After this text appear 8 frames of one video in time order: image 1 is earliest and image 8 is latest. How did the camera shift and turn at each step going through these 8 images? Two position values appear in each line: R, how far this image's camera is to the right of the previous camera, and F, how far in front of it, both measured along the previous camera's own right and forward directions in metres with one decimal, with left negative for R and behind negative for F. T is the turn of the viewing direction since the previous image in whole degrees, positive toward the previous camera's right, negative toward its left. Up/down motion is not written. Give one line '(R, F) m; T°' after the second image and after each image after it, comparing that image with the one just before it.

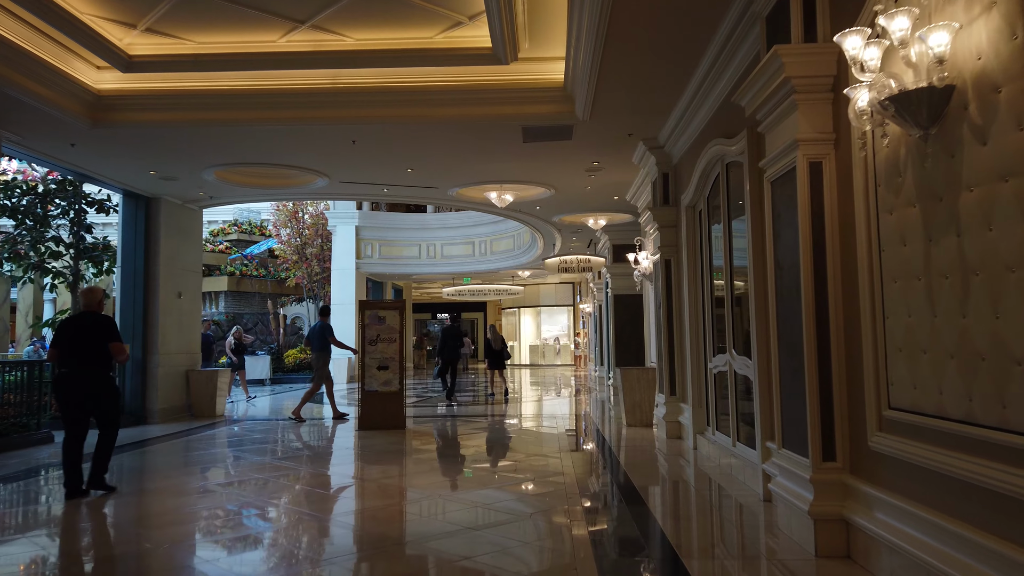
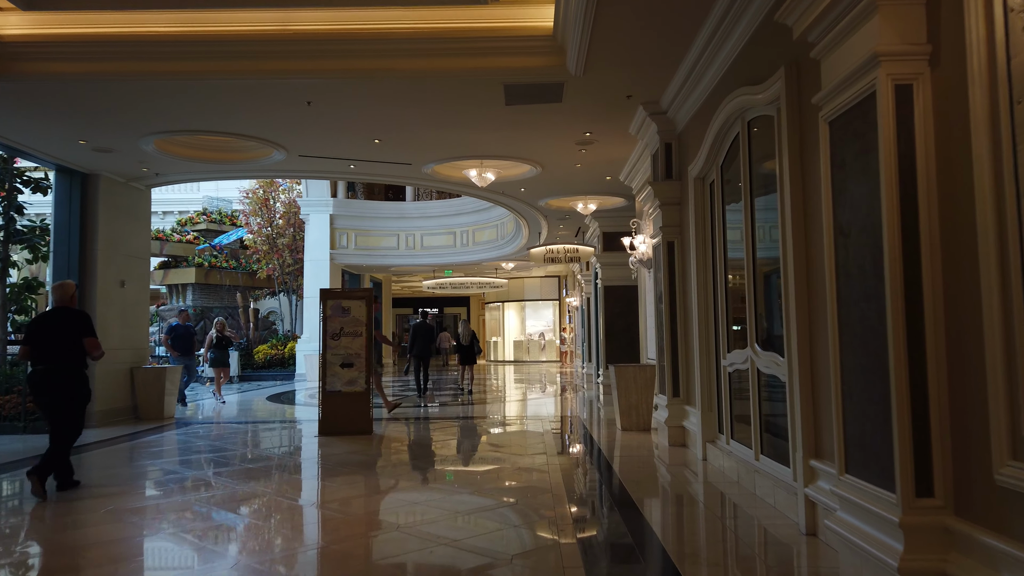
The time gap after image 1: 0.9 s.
(0.0, +0.9) m; +1°
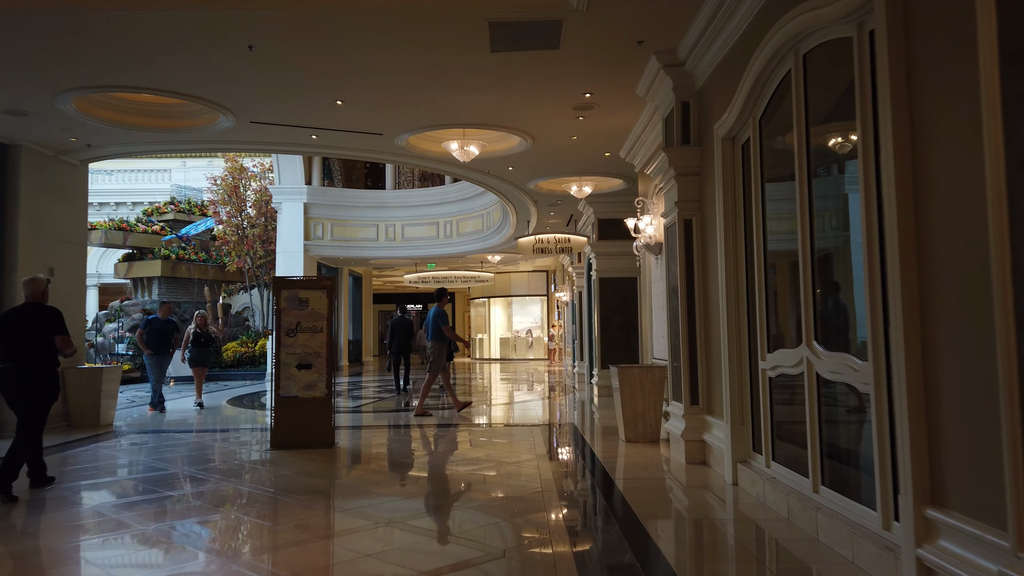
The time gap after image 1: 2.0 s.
(0.0, +1.0) m; +1°
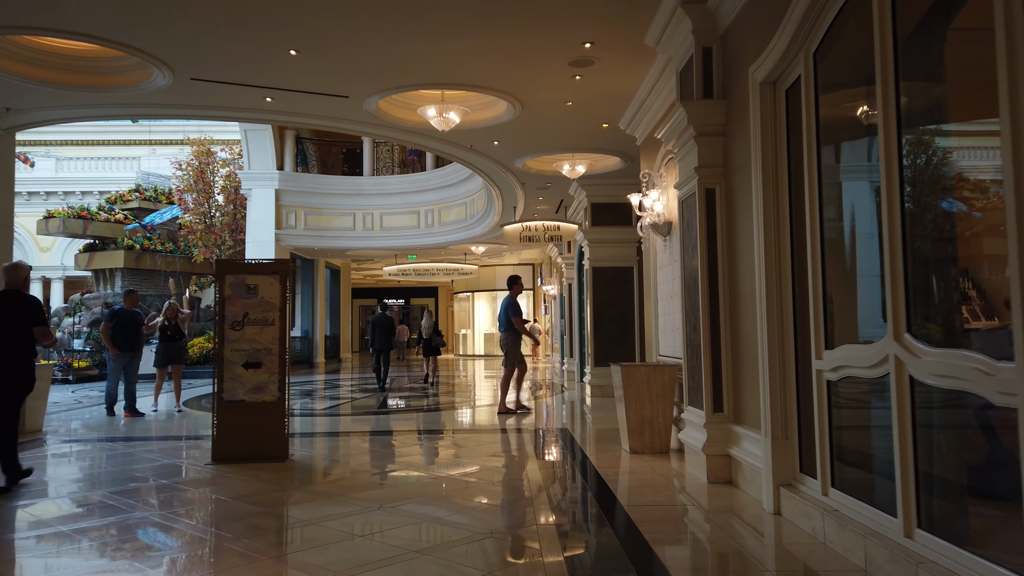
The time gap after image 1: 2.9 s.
(0.0, +0.9) m; +1°
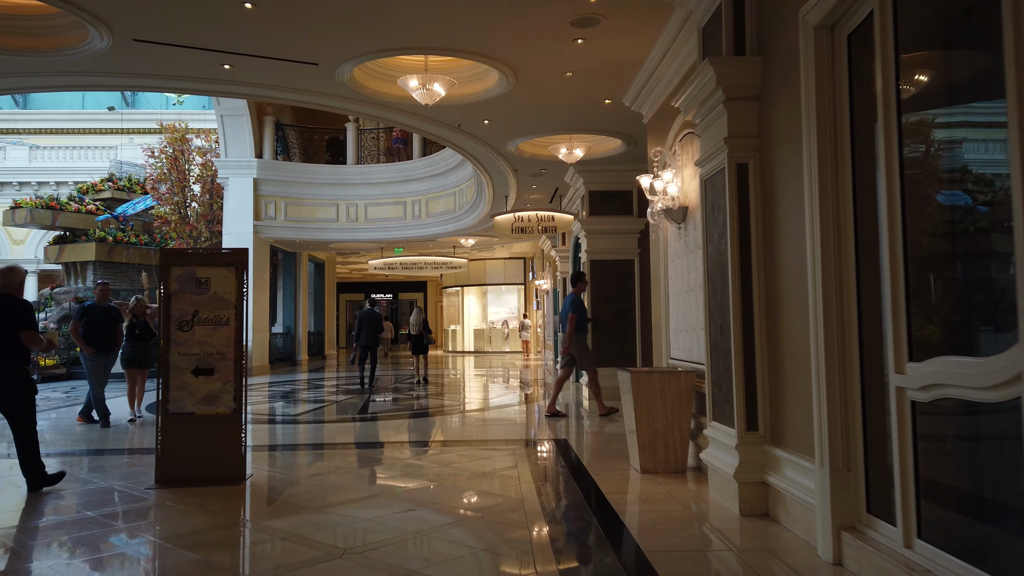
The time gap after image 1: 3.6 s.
(0.0, +0.7) m; +1°
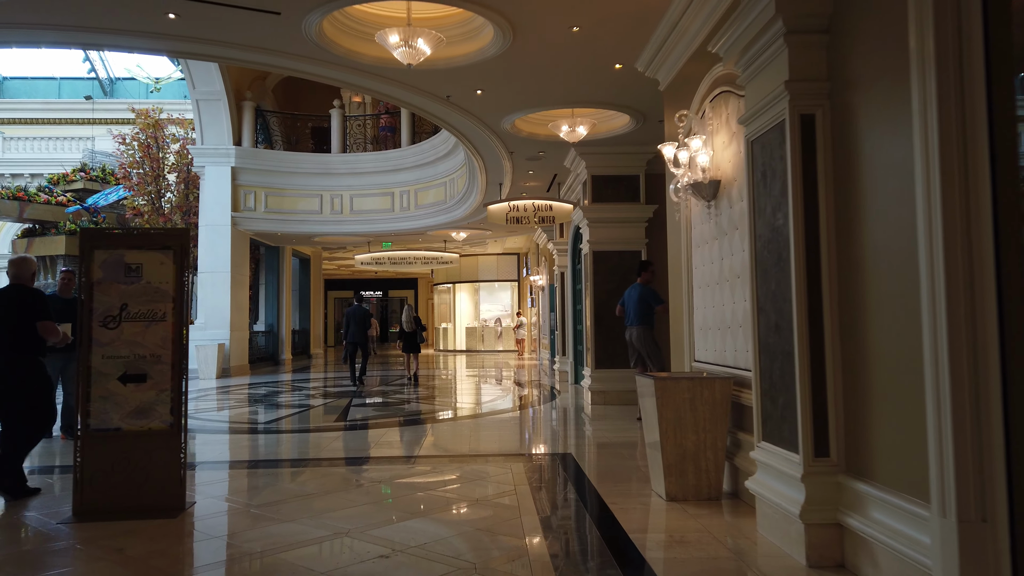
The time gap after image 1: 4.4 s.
(0.0, +0.8) m; +1°
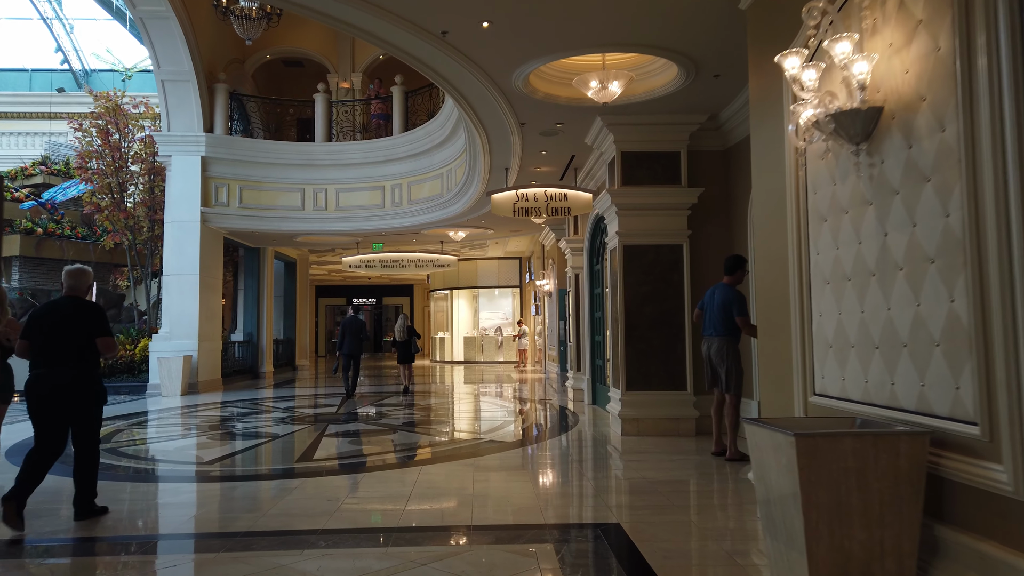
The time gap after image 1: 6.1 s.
(-0.1, +1.5) m; 0°
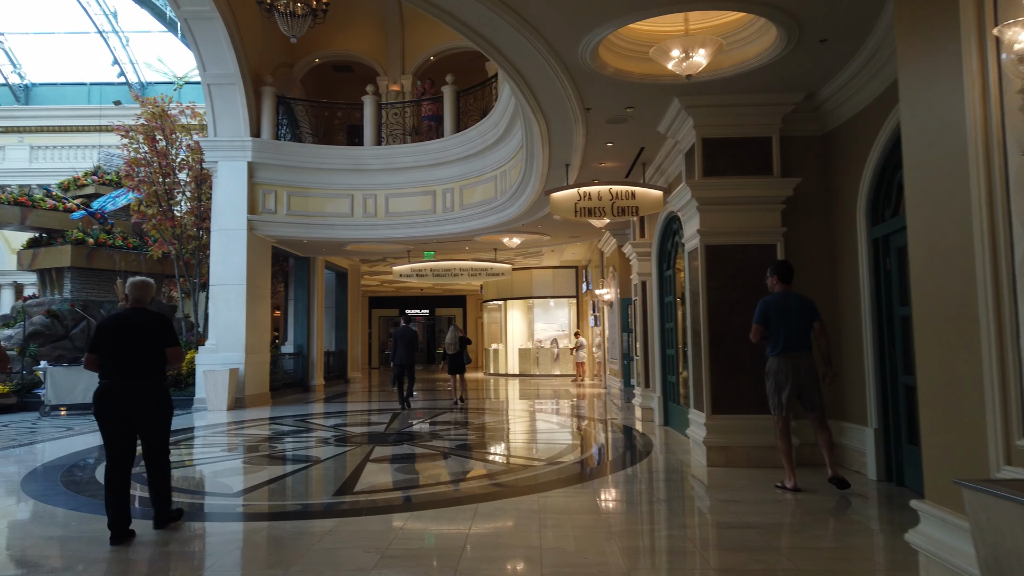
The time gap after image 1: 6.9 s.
(-0.1, +0.8) m; -4°
